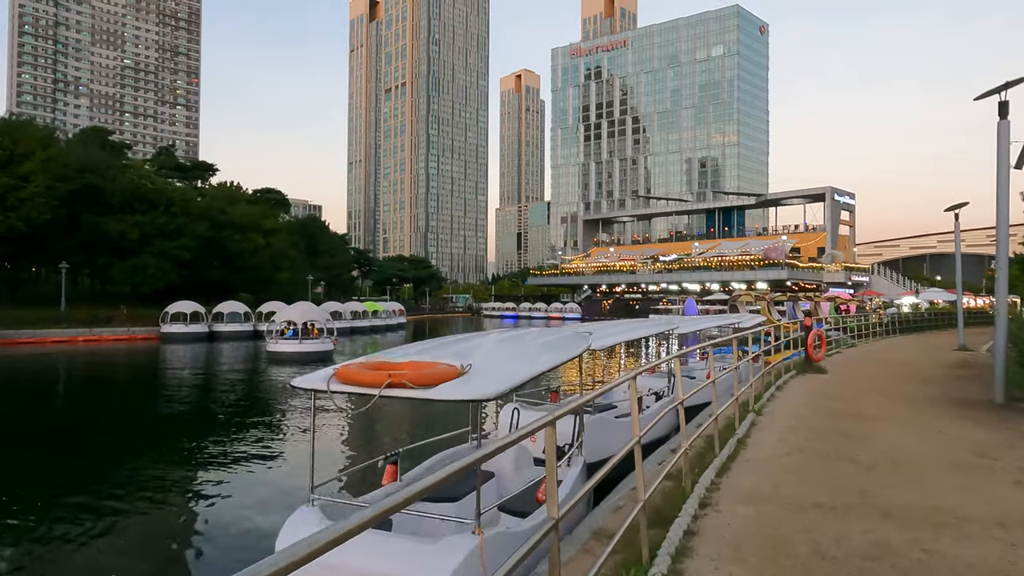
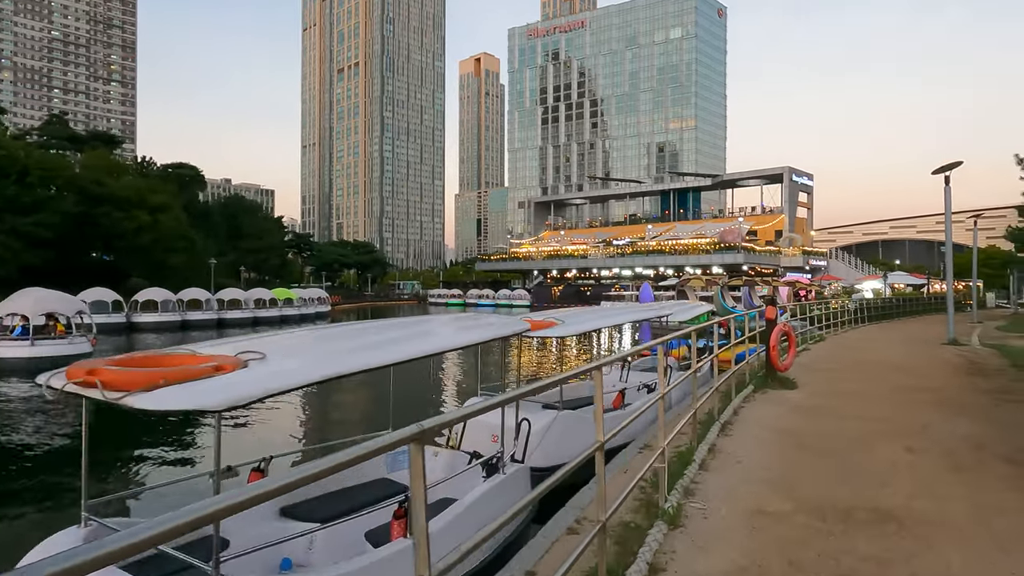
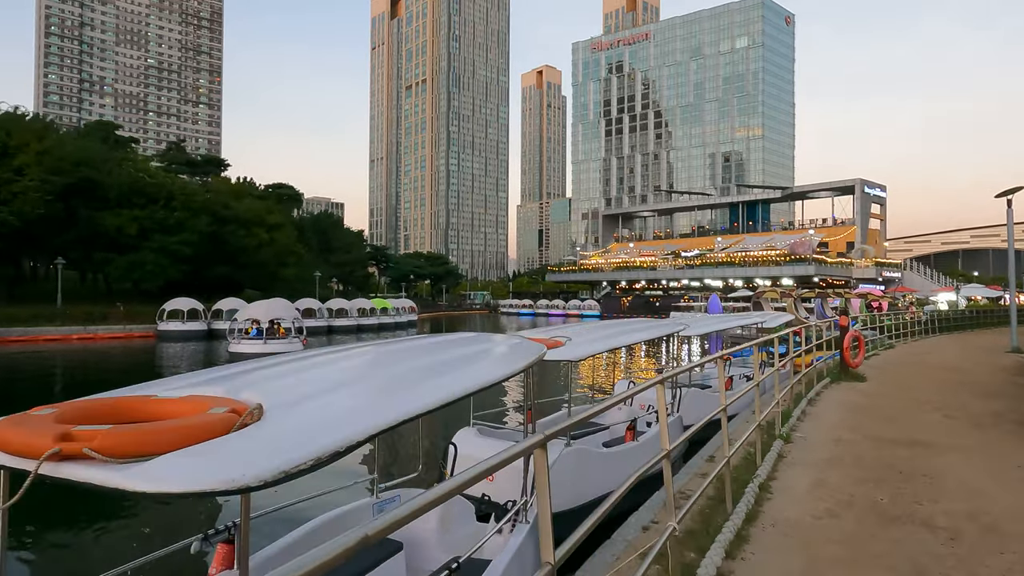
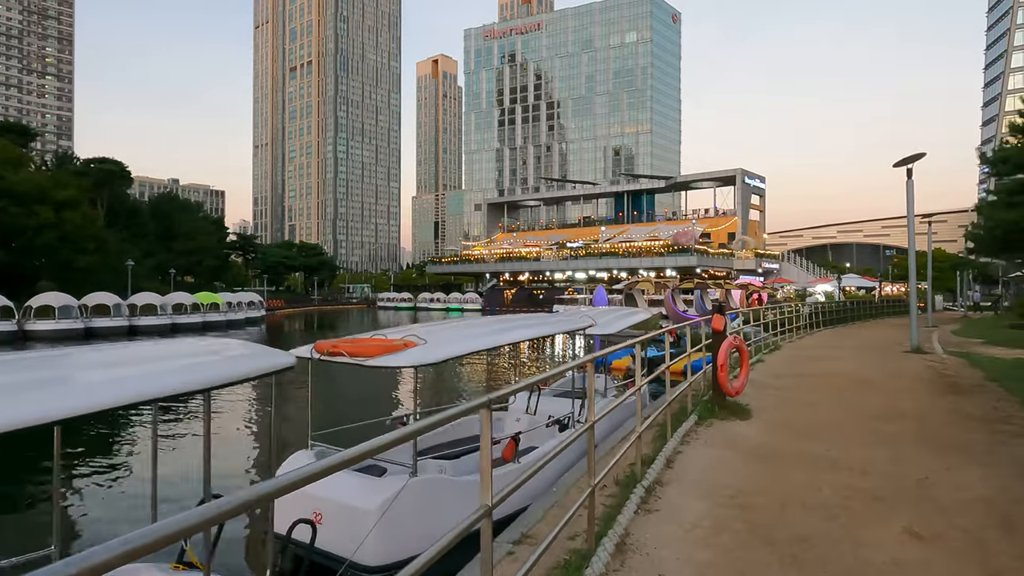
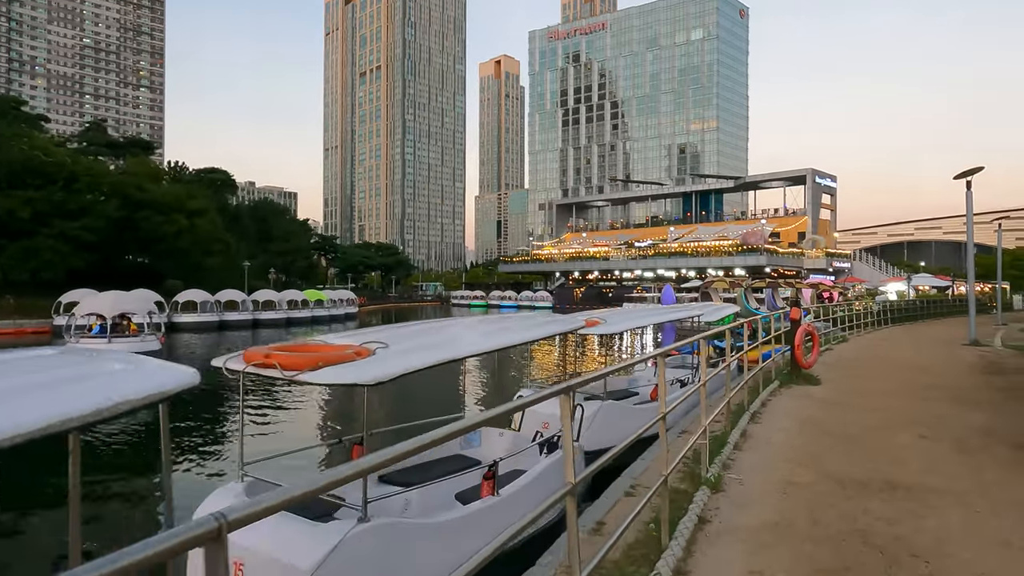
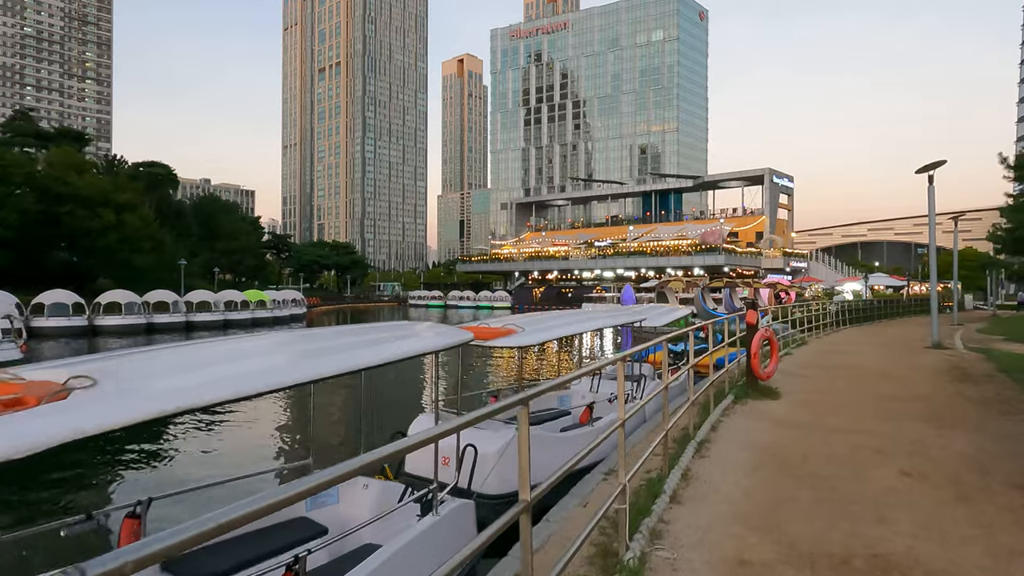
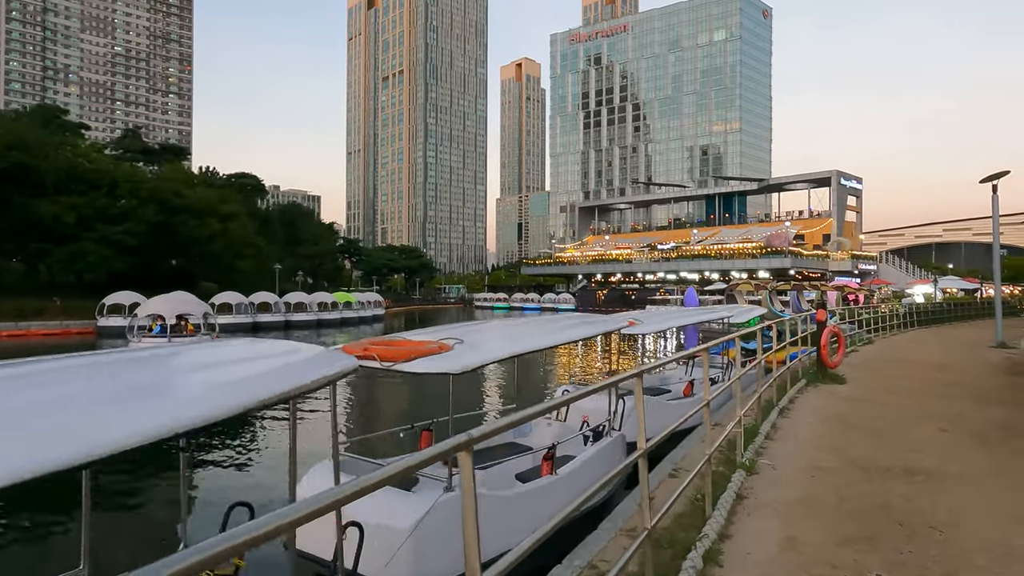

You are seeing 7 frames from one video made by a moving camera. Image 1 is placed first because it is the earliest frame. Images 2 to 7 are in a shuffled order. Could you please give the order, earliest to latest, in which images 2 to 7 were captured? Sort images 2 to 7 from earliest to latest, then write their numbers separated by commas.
3, 7, 5, 2, 6, 4
